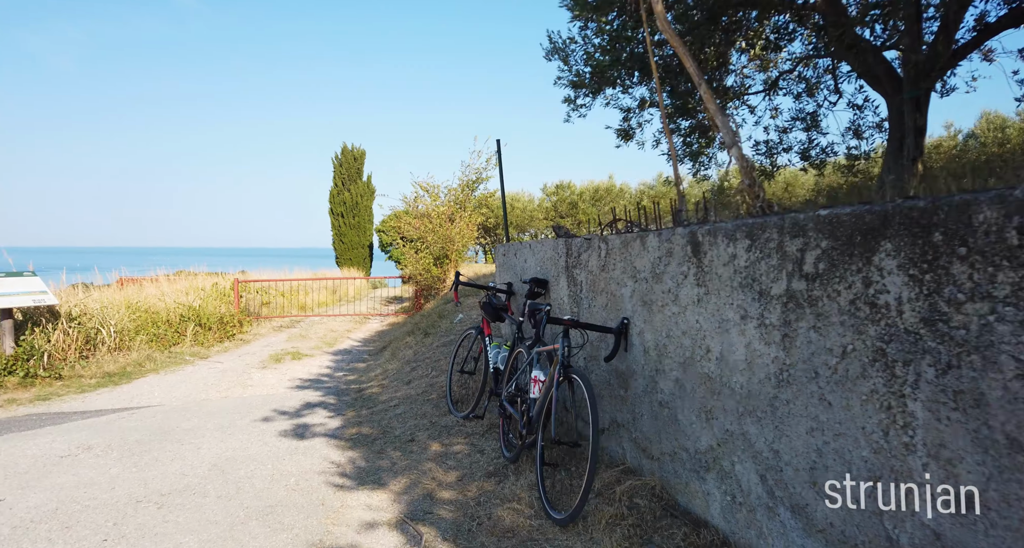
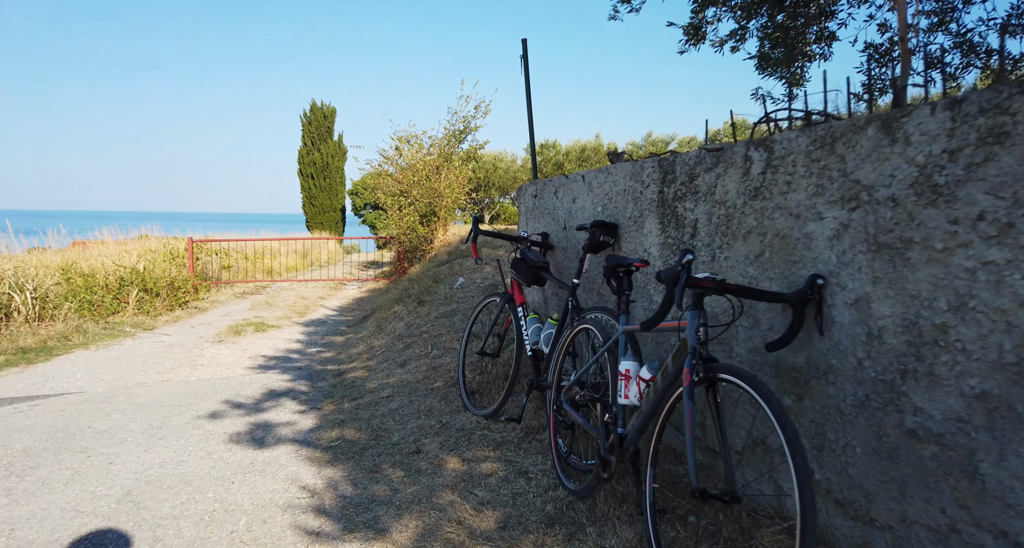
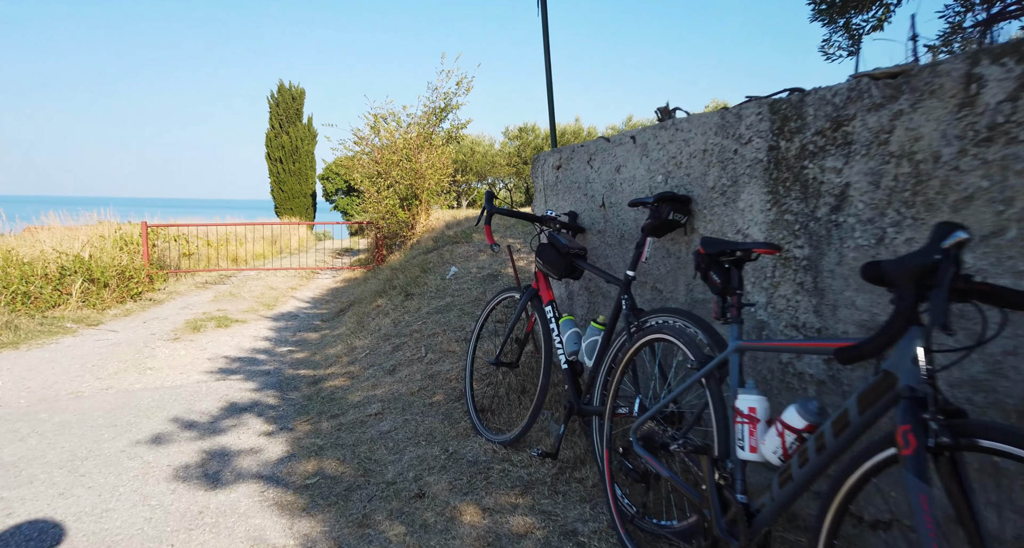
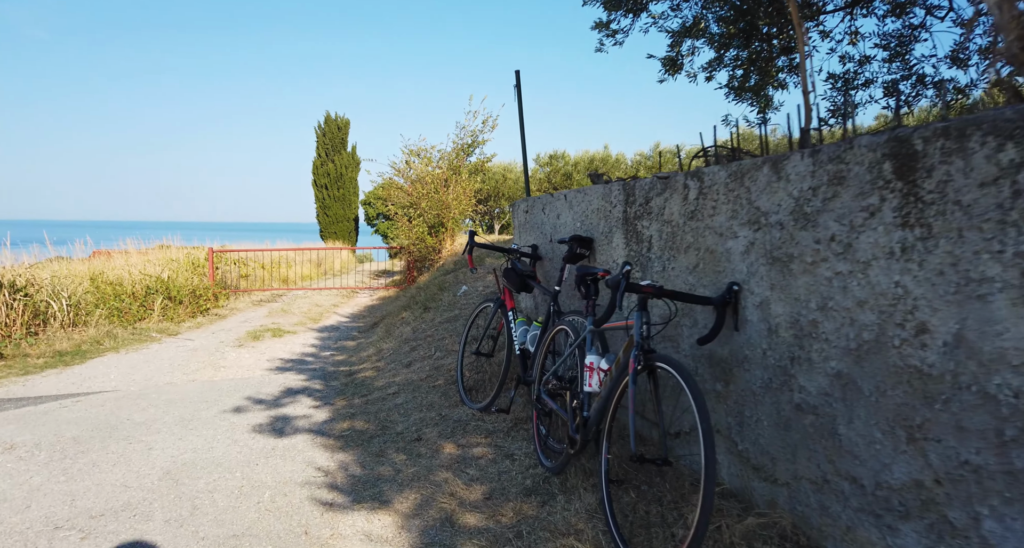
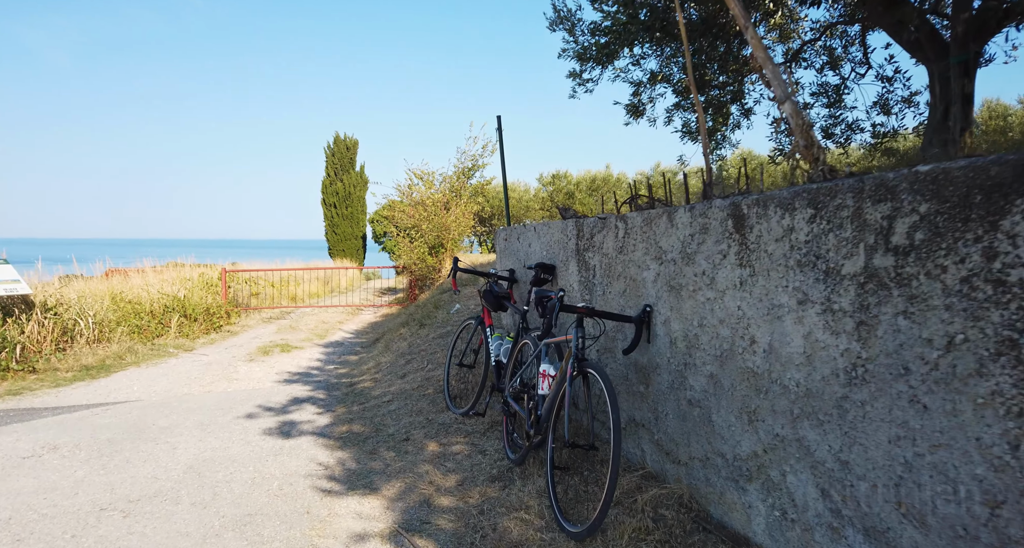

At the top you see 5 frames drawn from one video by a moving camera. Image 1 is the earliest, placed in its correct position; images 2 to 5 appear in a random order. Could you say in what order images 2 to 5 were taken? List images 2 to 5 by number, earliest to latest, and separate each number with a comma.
5, 4, 2, 3
